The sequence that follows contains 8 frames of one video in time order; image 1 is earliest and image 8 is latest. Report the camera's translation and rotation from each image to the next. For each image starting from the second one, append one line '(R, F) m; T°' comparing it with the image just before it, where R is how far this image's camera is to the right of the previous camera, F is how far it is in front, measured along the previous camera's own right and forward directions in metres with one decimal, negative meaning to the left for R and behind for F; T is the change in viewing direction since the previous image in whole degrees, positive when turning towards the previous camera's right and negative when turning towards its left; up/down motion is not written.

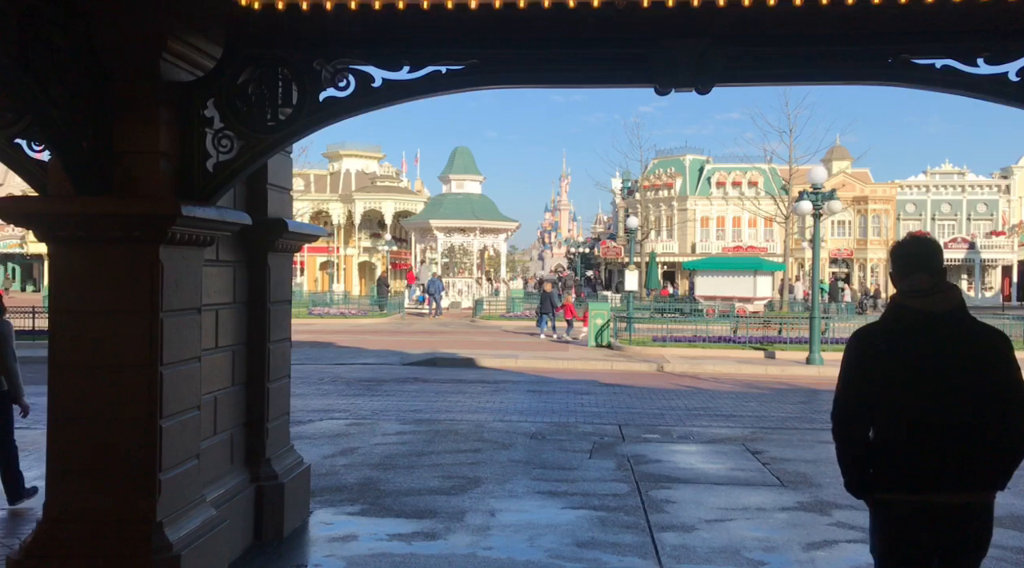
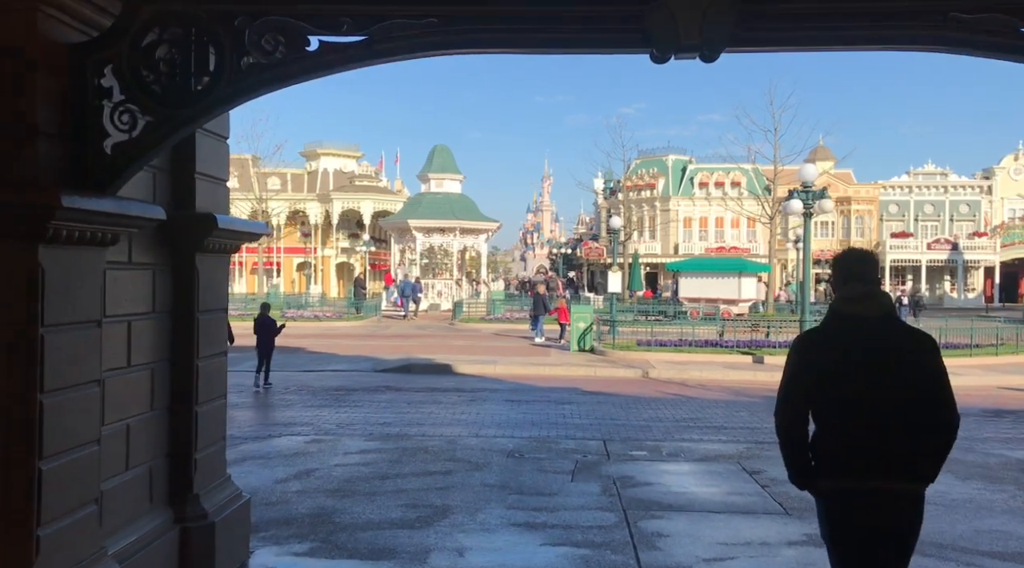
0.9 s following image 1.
(+0.1, +0.8) m; +1°
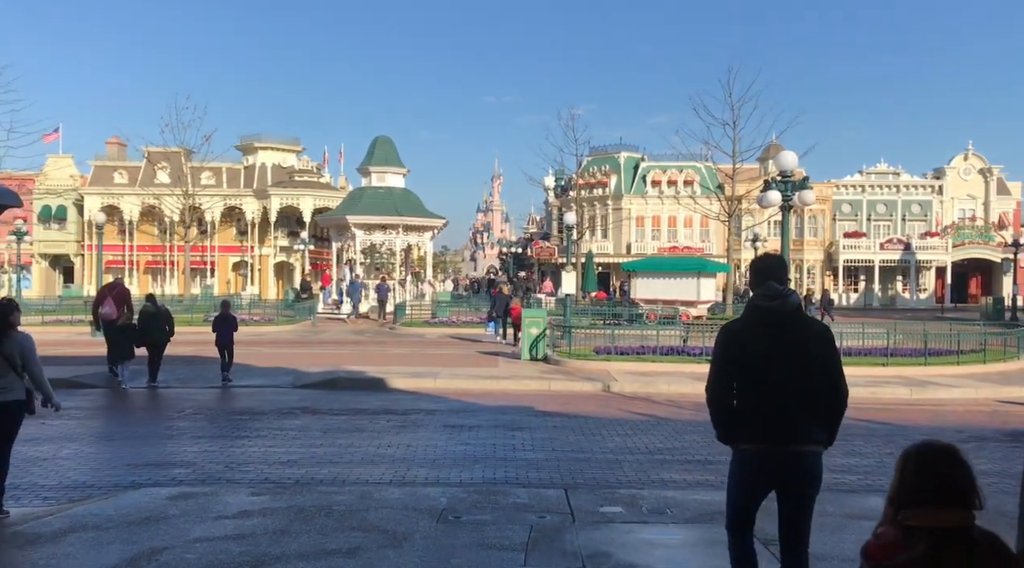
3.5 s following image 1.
(+0.1, +2.3) m; +3°
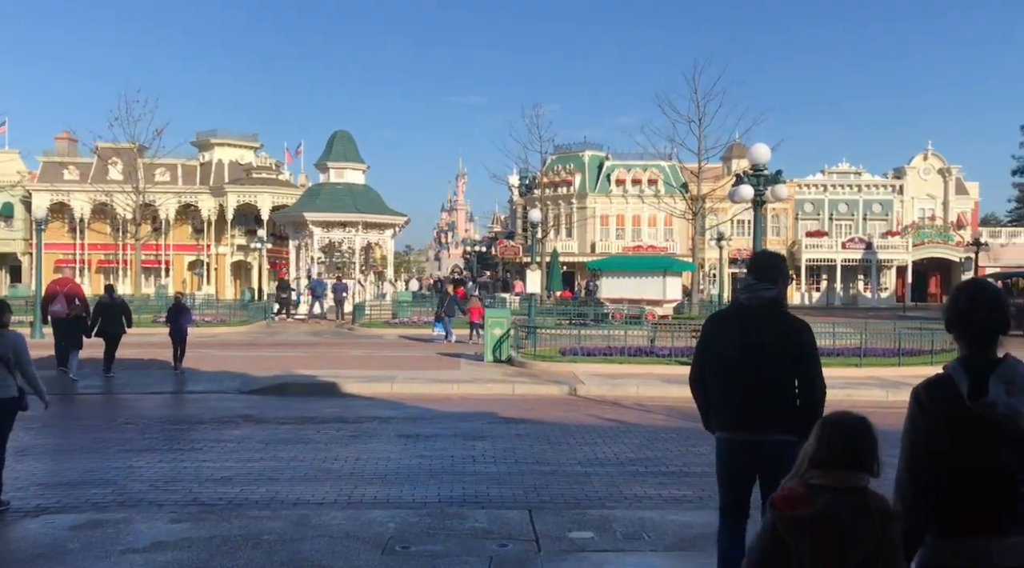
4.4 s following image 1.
(+0.1, +0.8) m; +2°
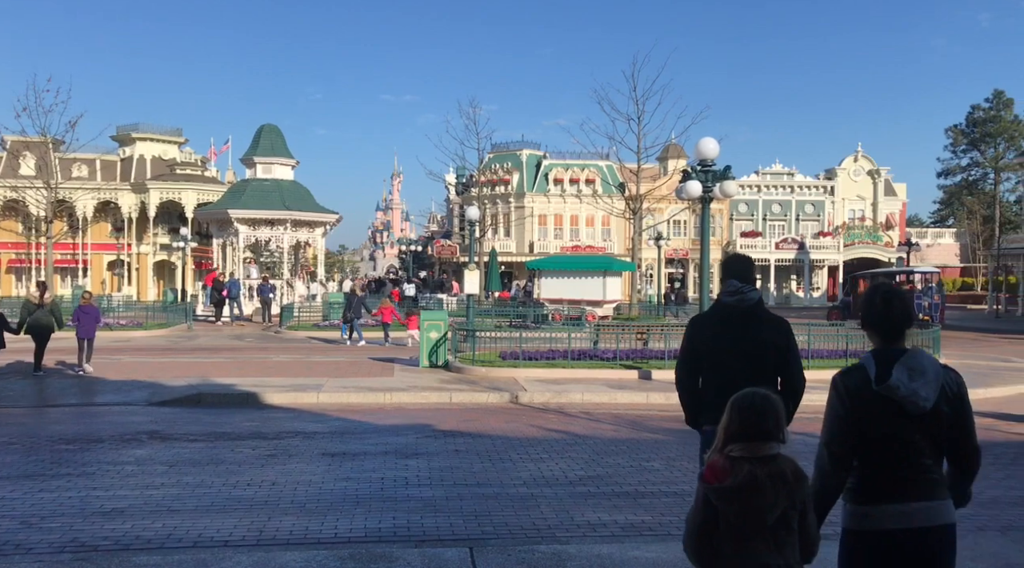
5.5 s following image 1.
(0.0, +1.0) m; +4°
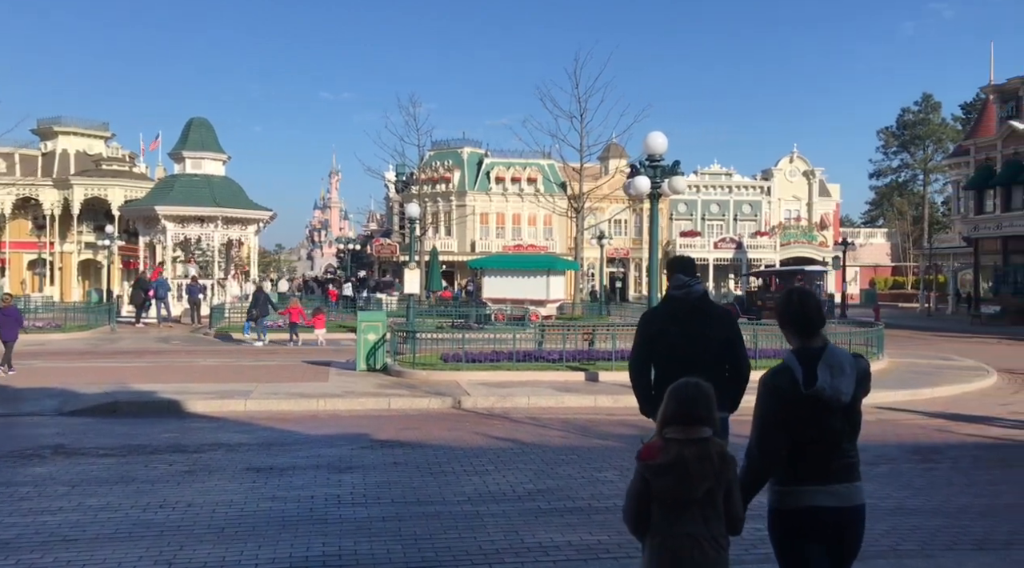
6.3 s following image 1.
(0.0, +0.7) m; +4°
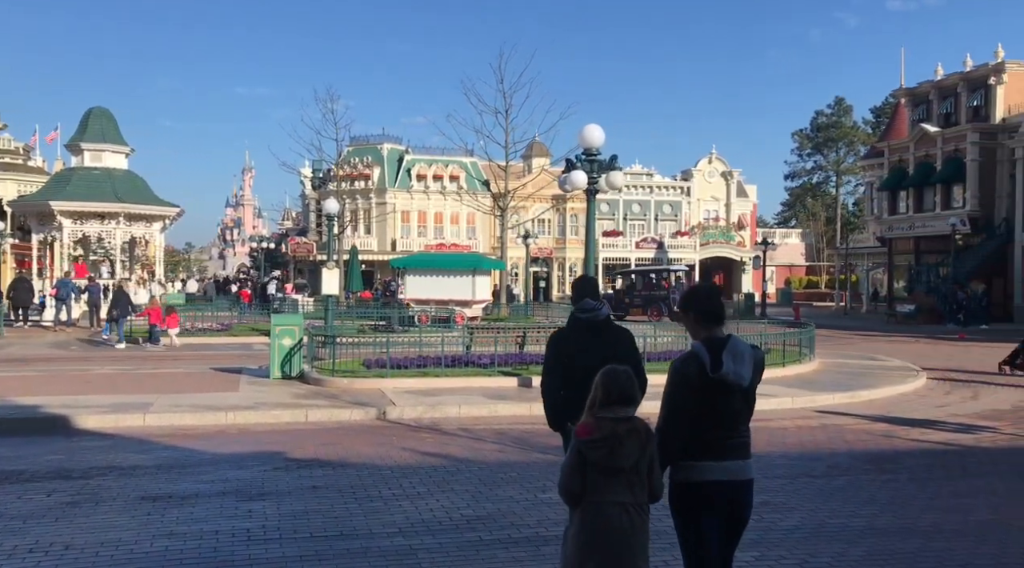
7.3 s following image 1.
(-0.1, +0.9) m; +5°
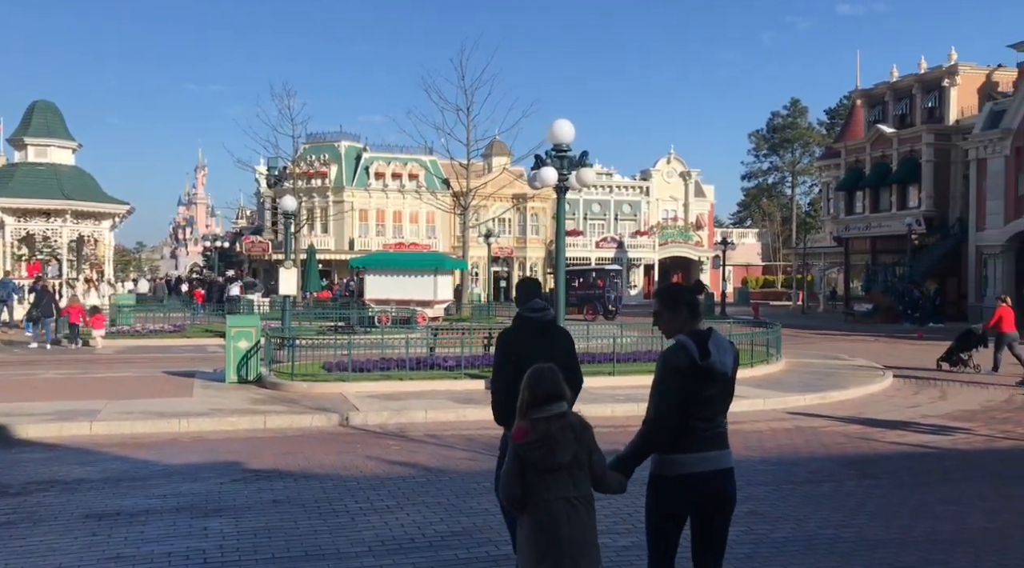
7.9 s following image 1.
(-0.1, +0.5) m; +3°
